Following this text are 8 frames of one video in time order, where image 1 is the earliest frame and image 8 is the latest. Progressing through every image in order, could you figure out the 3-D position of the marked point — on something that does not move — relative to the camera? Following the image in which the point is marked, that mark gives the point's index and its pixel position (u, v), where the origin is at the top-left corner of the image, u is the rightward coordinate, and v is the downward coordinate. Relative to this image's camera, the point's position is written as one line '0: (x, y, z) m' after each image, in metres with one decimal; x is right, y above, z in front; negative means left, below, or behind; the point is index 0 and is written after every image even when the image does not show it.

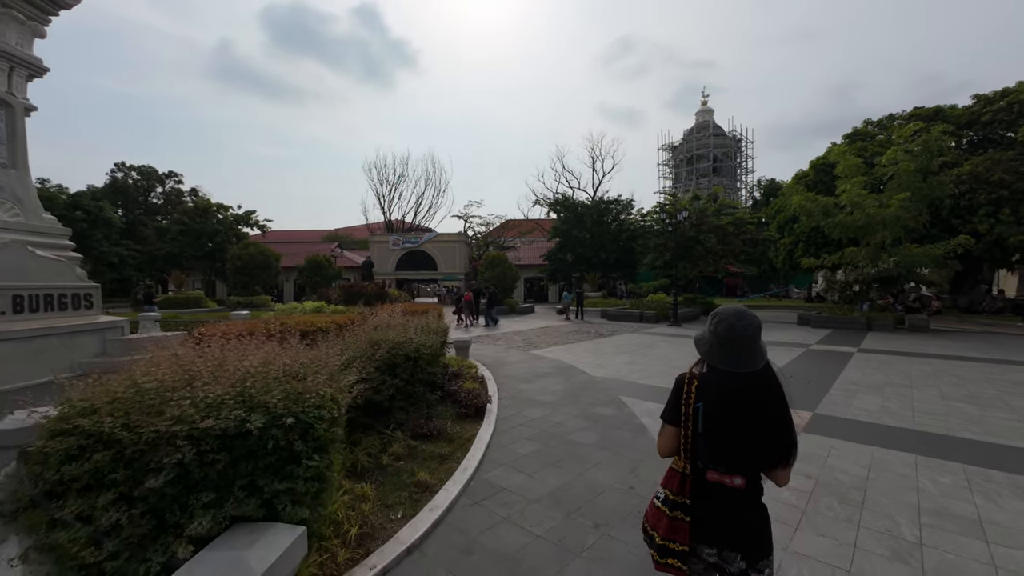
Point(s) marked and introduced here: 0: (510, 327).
0: (-0.2, -1.5, +15.6) m
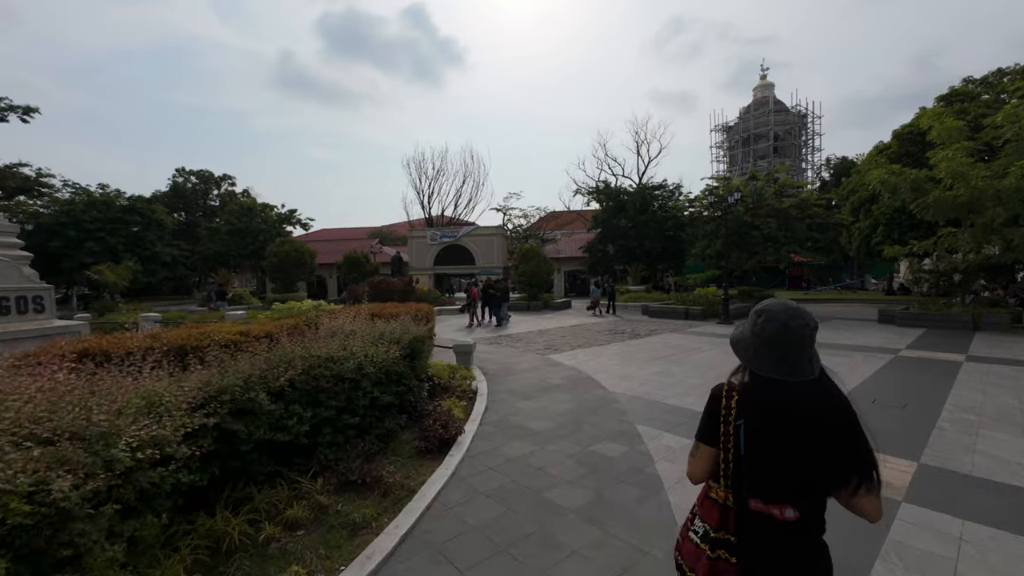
0: (+0.6, -1.4, +14.2) m
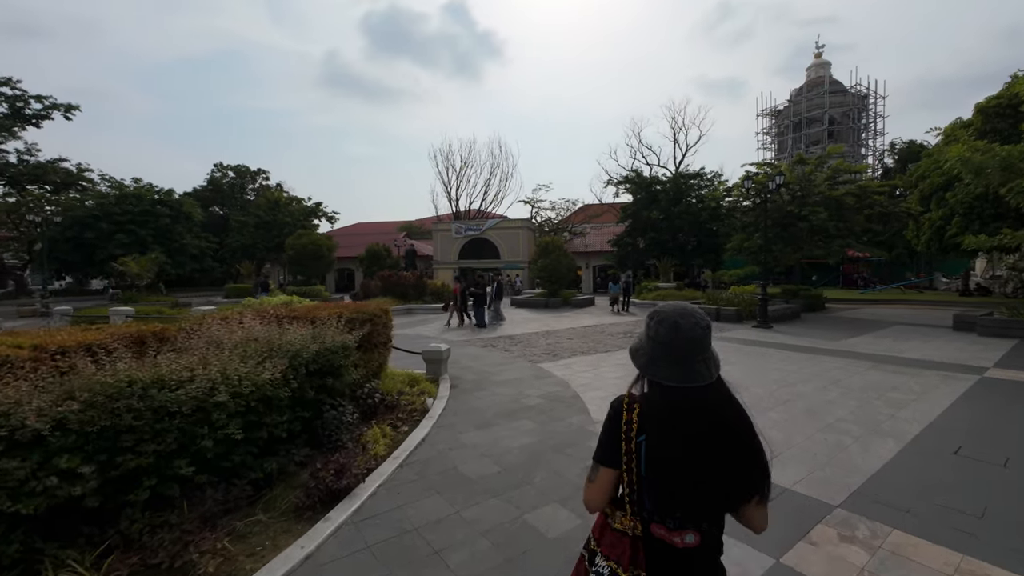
0: (+0.8, -1.3, +12.9) m
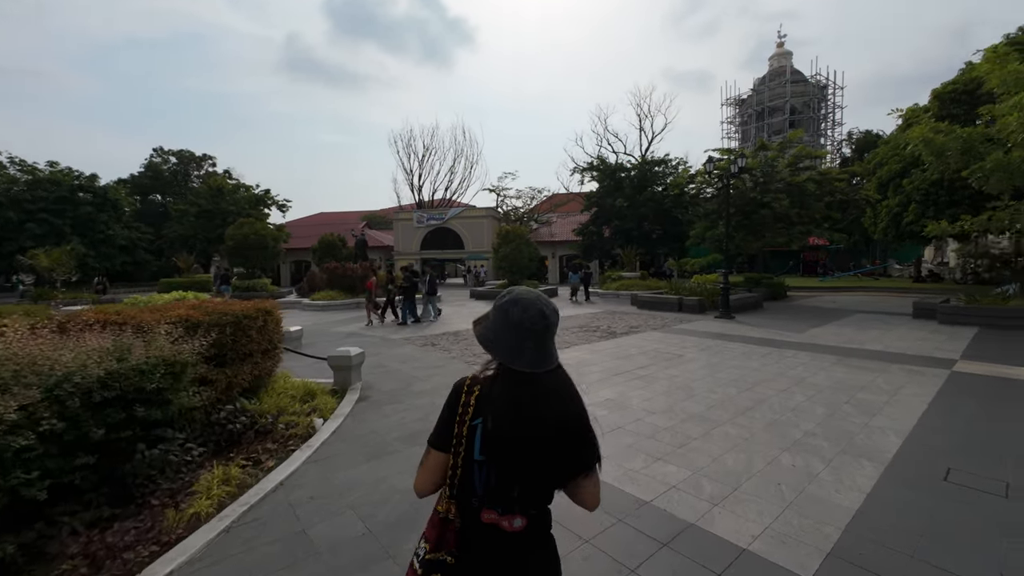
0: (-0.7, -1.0, +11.8) m
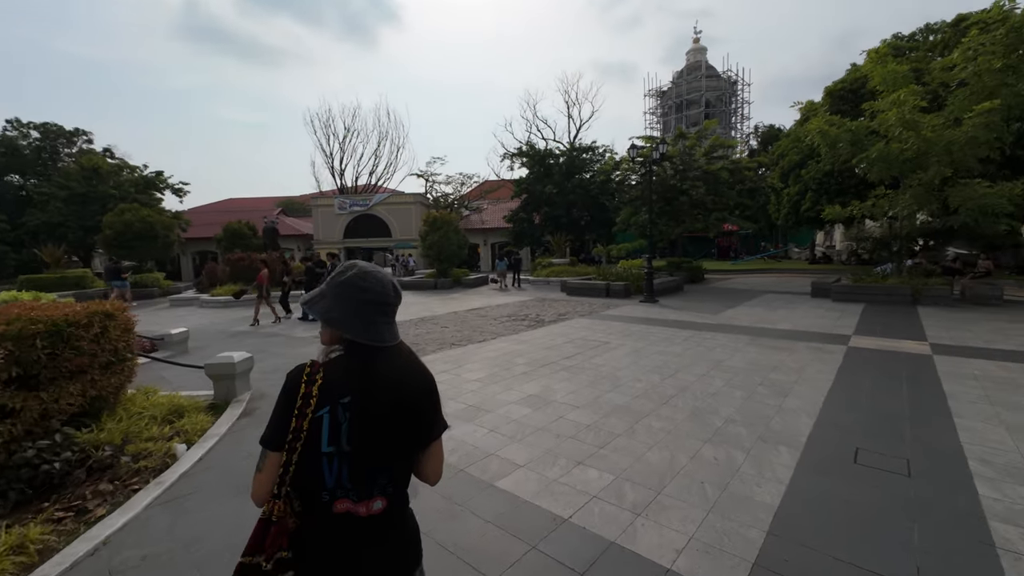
0: (-2.6, -0.8, +11.1) m
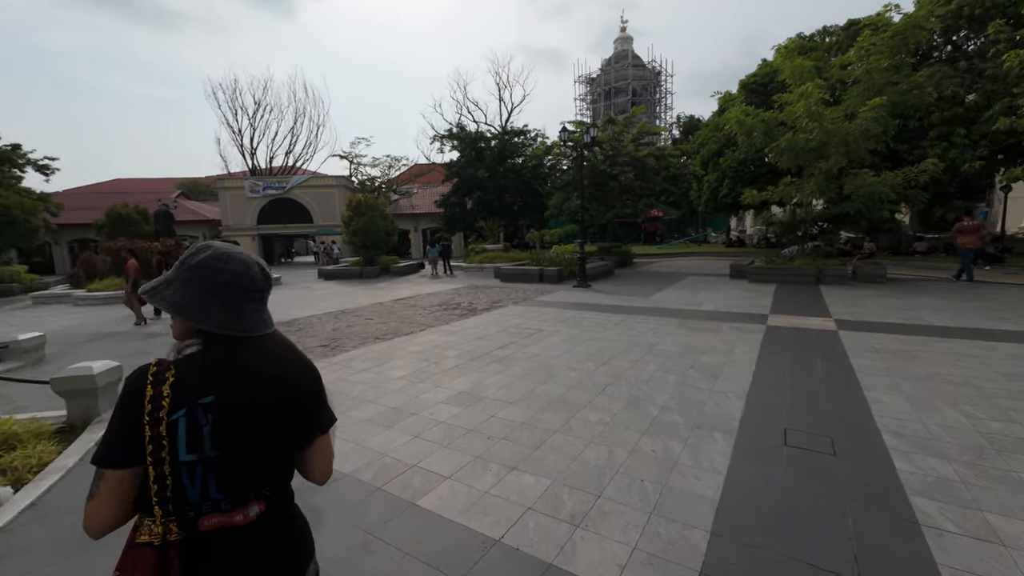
0: (-4.3, -0.5, +10.2) m
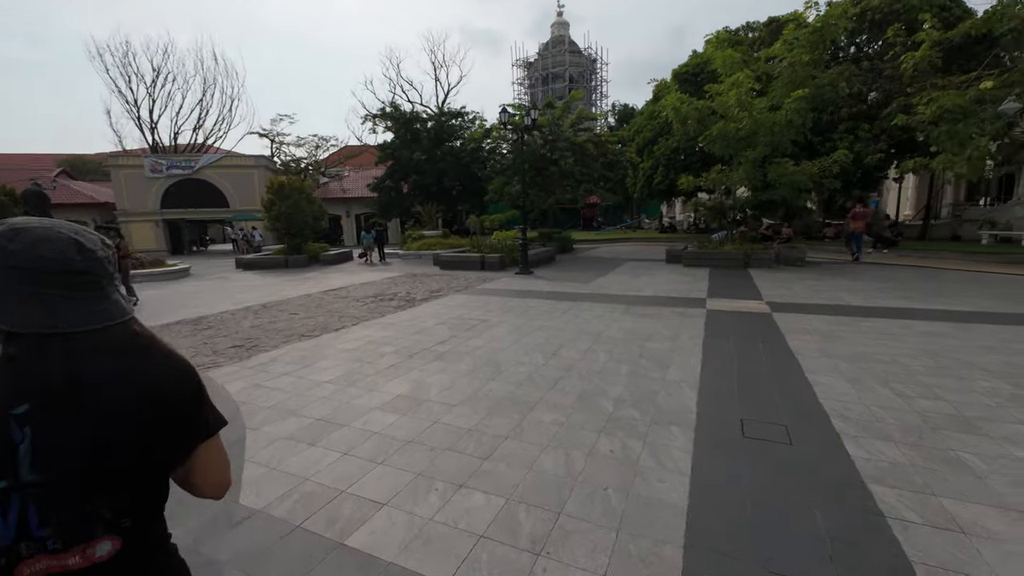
0: (-5.6, -0.3, +9.1) m
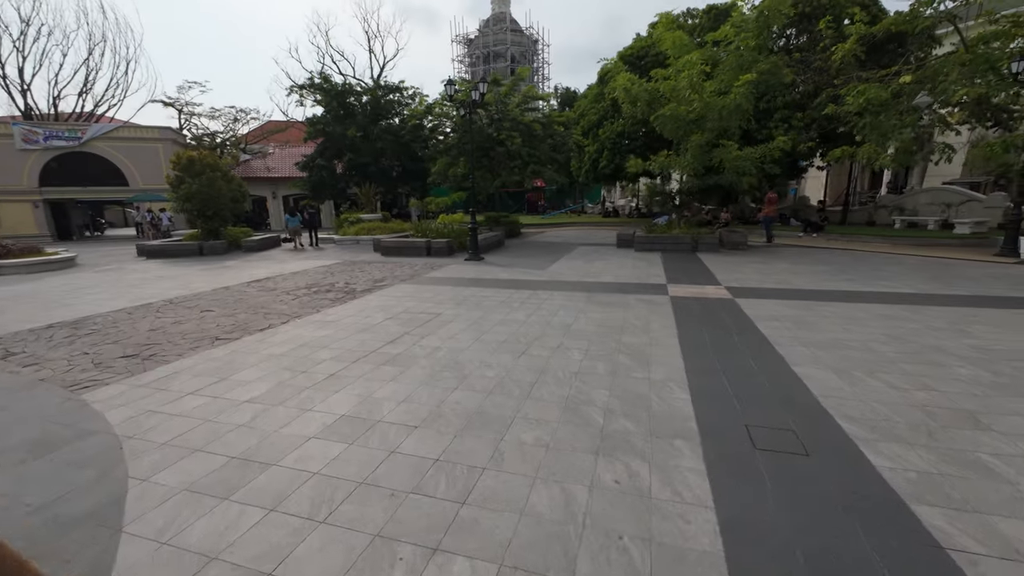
0: (-6.4, -0.2, +7.6) m
